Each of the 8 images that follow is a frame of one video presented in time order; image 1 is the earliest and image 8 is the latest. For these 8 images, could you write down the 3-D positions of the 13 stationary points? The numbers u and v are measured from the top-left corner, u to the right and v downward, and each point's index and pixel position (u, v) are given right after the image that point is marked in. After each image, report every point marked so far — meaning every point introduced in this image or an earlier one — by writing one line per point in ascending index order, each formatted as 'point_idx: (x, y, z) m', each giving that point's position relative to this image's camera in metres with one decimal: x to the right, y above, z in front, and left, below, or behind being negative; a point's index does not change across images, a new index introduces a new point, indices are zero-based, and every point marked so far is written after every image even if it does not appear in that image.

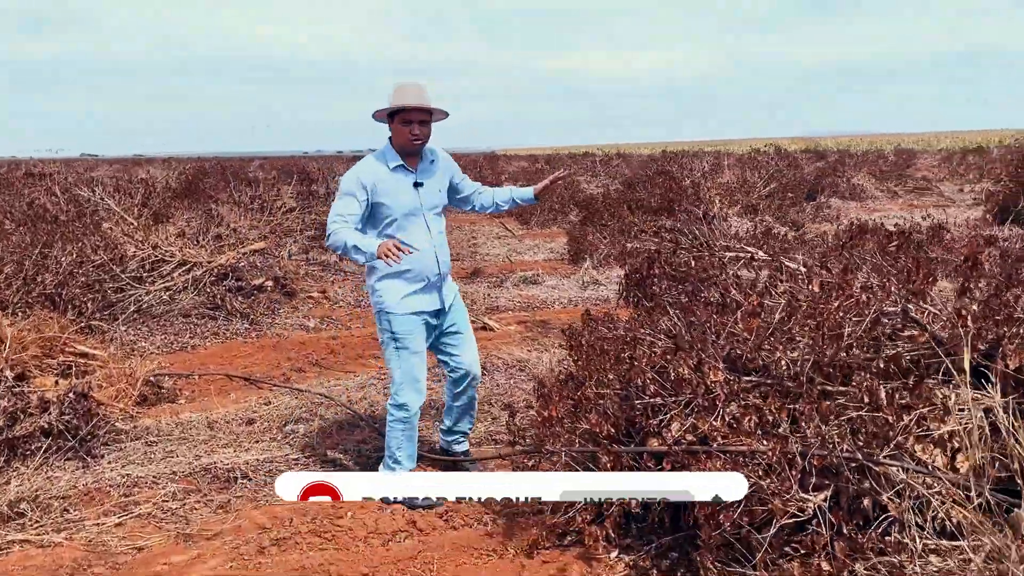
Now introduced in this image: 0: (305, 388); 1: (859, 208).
0: (-1.5, -0.7, +5.6) m
1: (+7.9, +1.9, +17.7) m
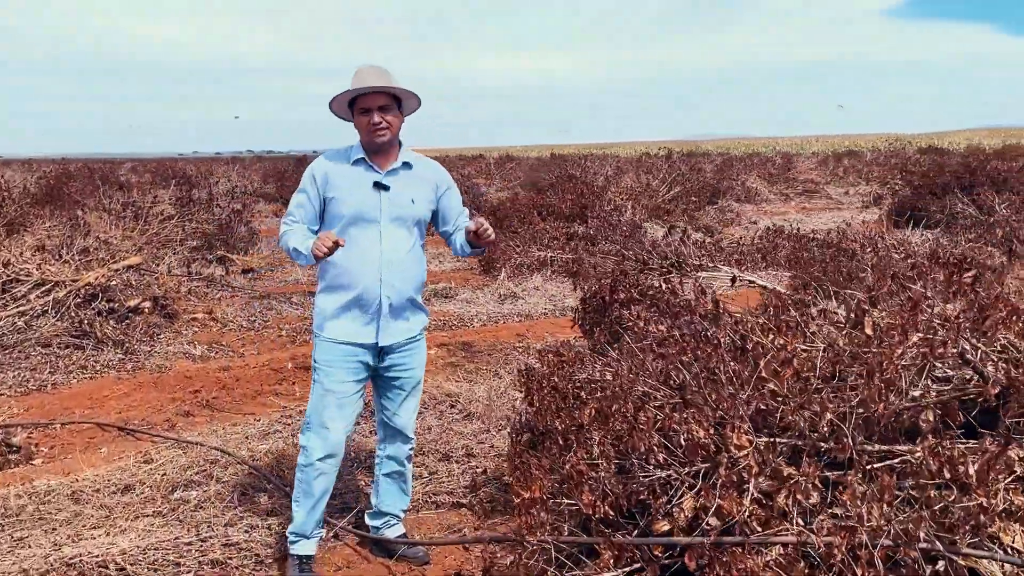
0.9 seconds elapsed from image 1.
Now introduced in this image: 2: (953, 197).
0: (-1.9, -0.9, +4.7) m
1: (+5.6, +1.8, +18.0) m
2: (+6.9, +1.4, +12.0) m
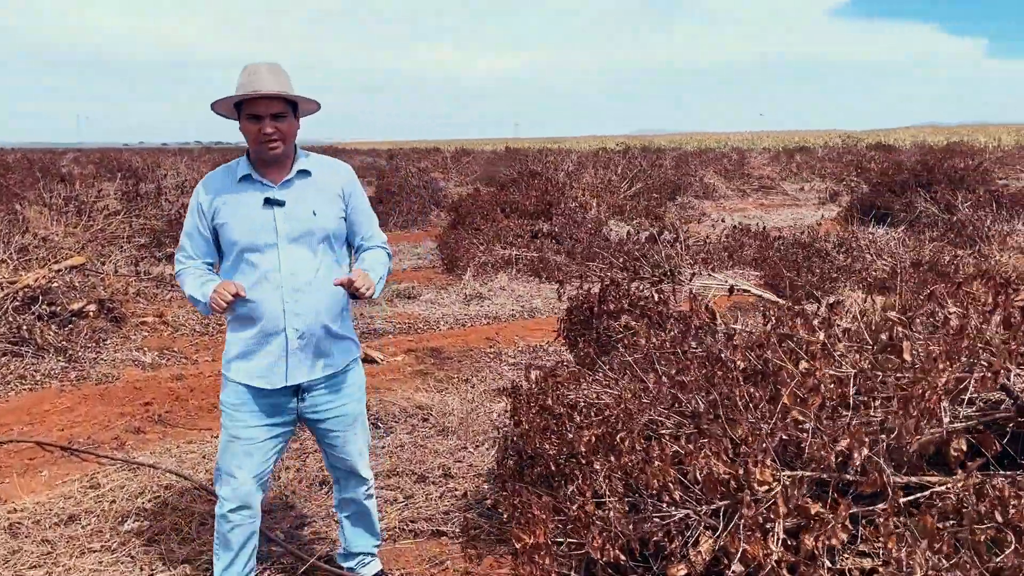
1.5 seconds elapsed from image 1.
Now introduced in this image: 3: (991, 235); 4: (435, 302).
0: (-2.1, -1.0, +4.3) m
1: (+4.7, +1.9, +18.1) m
2: (+6.3, +1.5, +12.1) m
3: (+5.3, +0.6, +8.5) m
4: (-0.9, -0.2, +8.9) m
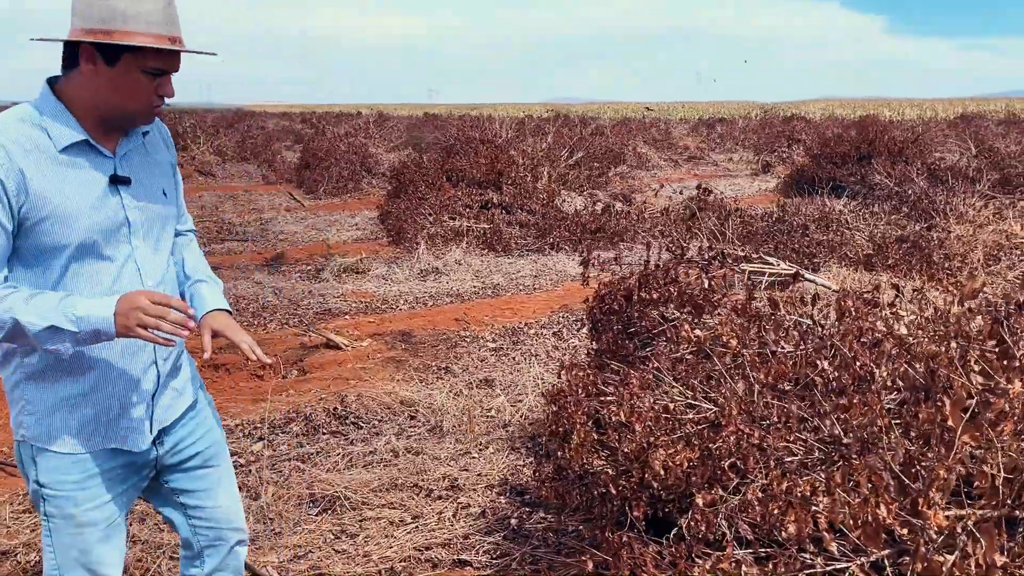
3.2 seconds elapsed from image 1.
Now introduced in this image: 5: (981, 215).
0: (-2.0, -0.9, +3.7) m
1: (+3.3, +2.6, +17.9) m
2: (+5.5, +1.9, +12.2) m
3: (+4.8, +0.9, +8.5) m
4: (-1.4, +0.1, +8.3) m
5: (+5.0, +0.8, +8.1) m
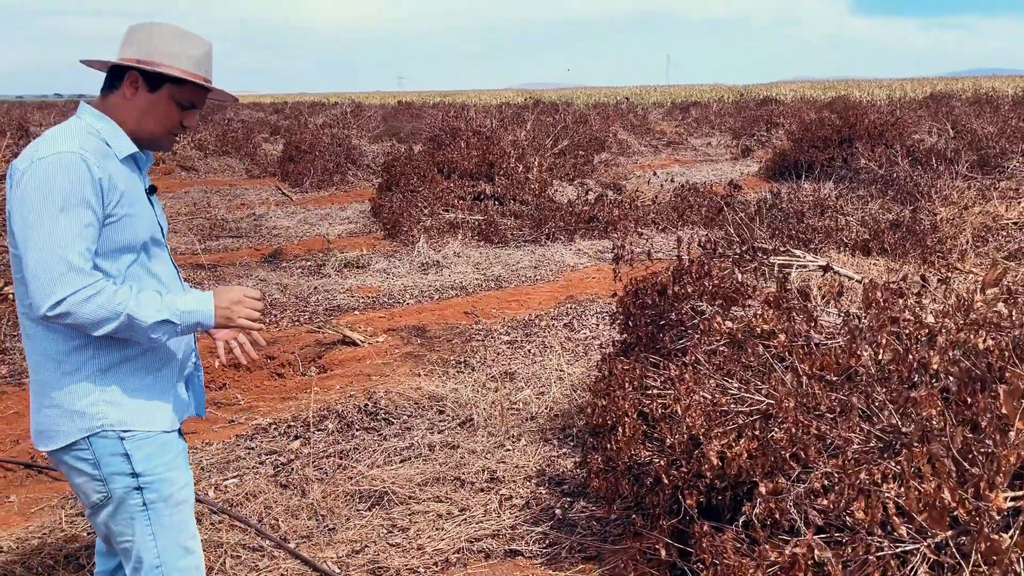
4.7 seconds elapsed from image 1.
0: (-1.9, -0.9, +3.8) m
1: (+2.9, +2.9, +18.1) m
2: (+5.3, +2.2, +12.4) m
3: (+4.8, +1.1, +8.8) m
4: (-1.4, +0.2, +8.4) m
5: (+5.0, +1.0, +8.4) m
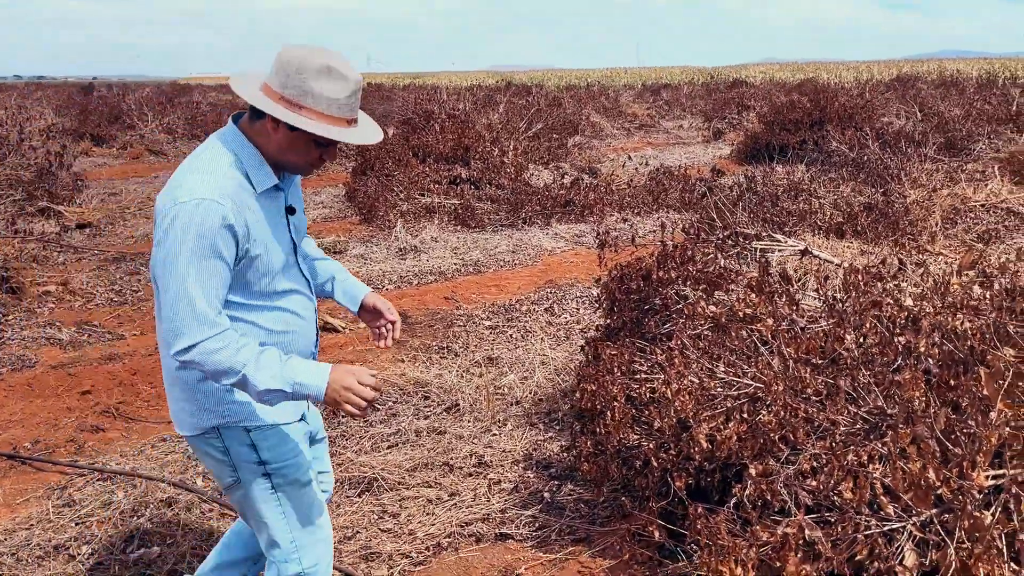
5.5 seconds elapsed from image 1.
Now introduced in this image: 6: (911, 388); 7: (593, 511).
0: (-1.9, -0.9, +3.7) m
1: (+2.3, +3.4, +18.1) m
2: (+4.9, +2.5, +12.5) m
3: (+4.6, +1.4, +8.9) m
4: (-1.6, +0.3, +8.3) m
5: (+4.7, +1.2, +8.5) m
6: (+1.1, -0.3, +2.1) m
7: (+0.3, -0.9, +3.1) m
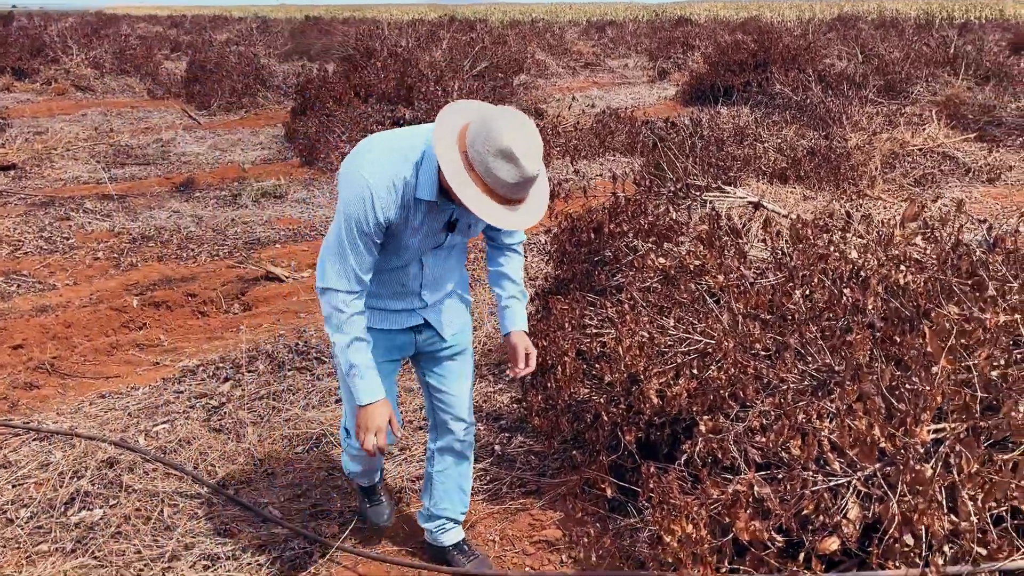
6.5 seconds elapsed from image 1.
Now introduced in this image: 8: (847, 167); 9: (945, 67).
0: (-2.2, -0.7, +3.6) m
1: (+1.0, +4.7, +17.9) m
2: (+4.0, +3.5, +12.6) m
3: (+3.9, +2.0, +9.1) m
4: (-2.2, +0.9, +8.1) m
5: (+4.1, +1.9, +8.7) m
6: (+1.0, -0.2, +2.1) m
7: (+0.1, -0.7, +3.2) m
8: (+3.0, +1.1, +6.8) m
9: (+6.5, +3.3, +11.4) m
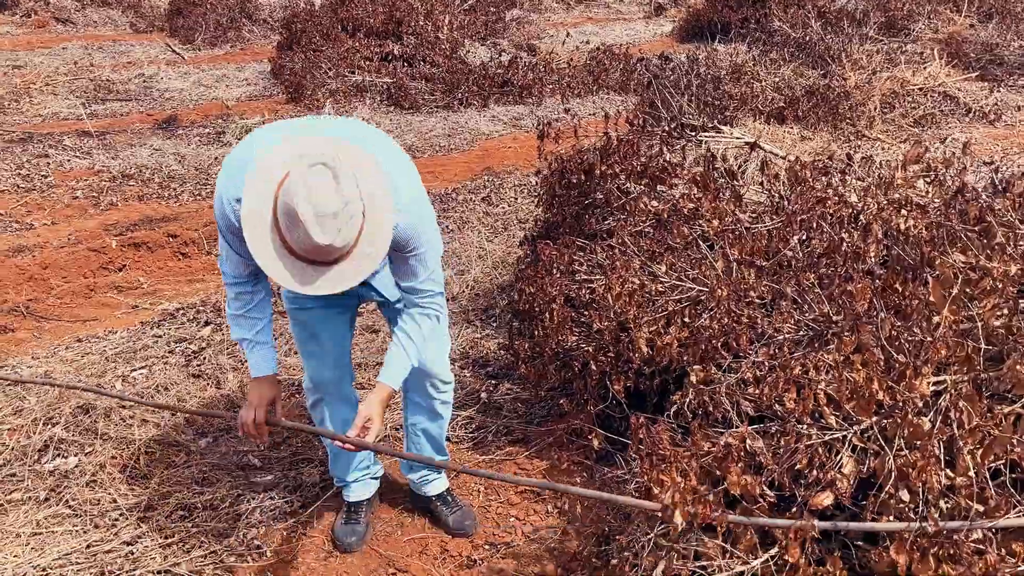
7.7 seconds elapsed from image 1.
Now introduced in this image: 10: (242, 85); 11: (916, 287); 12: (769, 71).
0: (-2.2, -0.4, +3.5) m
1: (+0.8, +6.1, +17.3) m
2: (+3.9, +4.4, +12.2) m
3: (+3.8, +2.7, +8.8) m
4: (-2.3, +1.5, +7.9) m
5: (+4.0, +2.5, +8.4) m
6: (+0.9, 0.0, +2.0) m
7: (+0.1, -0.5, +3.1) m
8: (+2.9, +1.6, +6.6) m
9: (+6.4, +4.1, +11.1) m
10: (-3.6, +2.7, +10.3) m
11: (+1.0, 0.0, +2.0) m
12: (+2.8, +2.3, +8.2) m
